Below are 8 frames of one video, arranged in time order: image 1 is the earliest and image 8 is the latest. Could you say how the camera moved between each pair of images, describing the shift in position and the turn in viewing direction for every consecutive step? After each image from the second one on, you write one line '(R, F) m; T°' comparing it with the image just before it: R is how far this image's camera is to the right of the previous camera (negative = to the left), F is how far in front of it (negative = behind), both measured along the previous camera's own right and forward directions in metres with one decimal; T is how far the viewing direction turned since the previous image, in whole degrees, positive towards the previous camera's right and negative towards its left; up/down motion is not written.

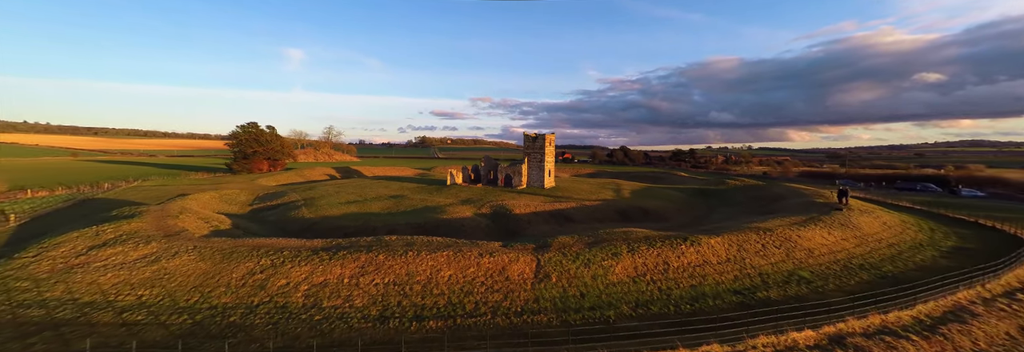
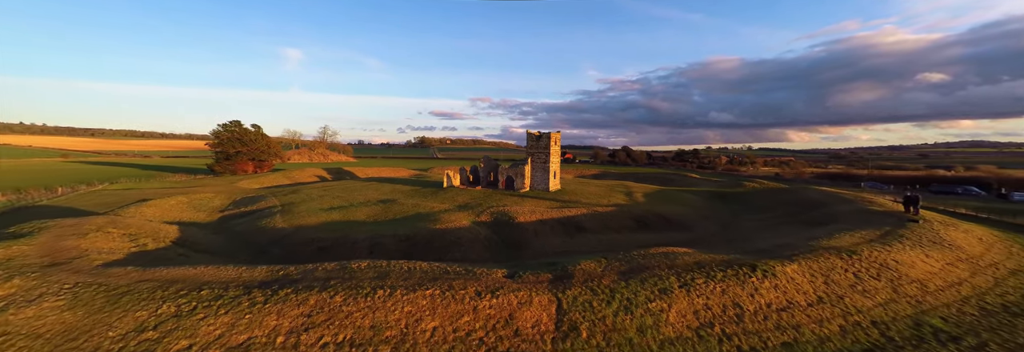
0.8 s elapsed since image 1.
(-0.3, +3.0) m; 0°
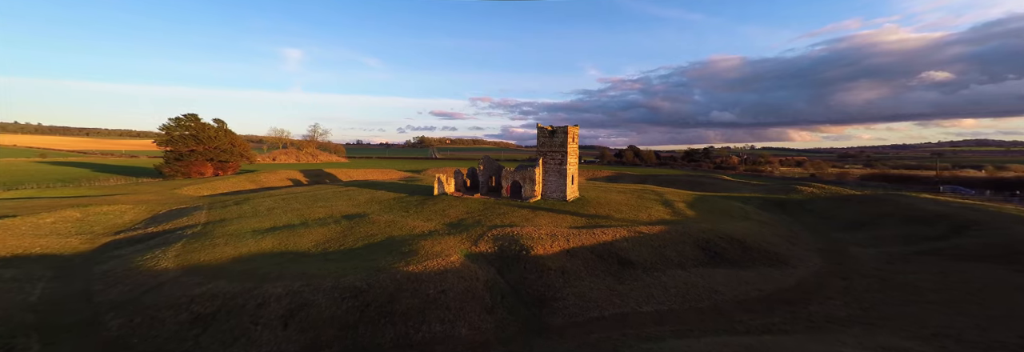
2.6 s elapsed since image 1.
(-0.6, +7.1) m; 0°
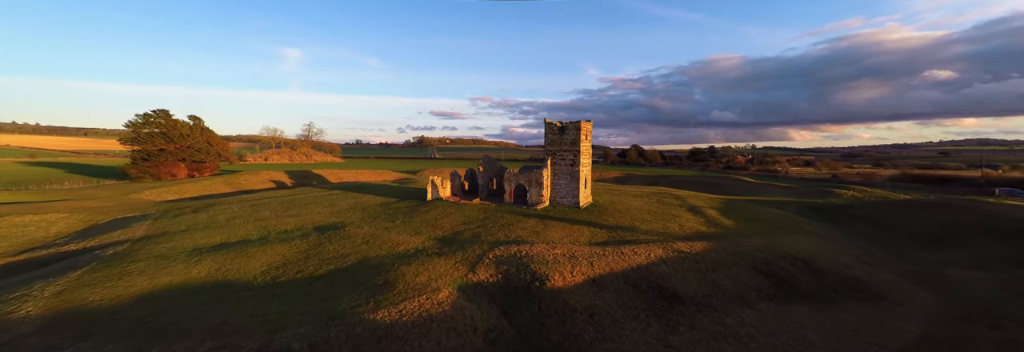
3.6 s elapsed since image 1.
(-0.3, +3.6) m; 0°
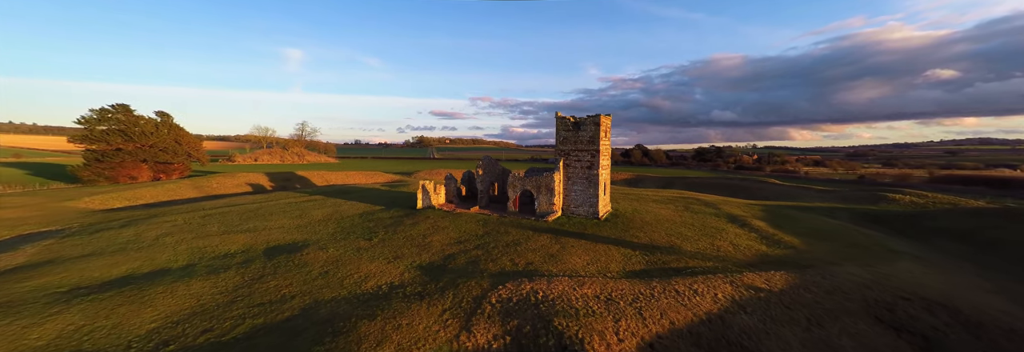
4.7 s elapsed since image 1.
(-0.4, +4.0) m; 0°
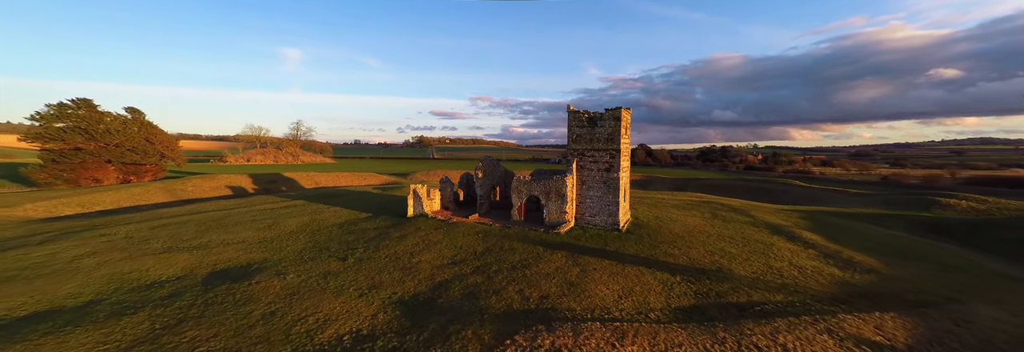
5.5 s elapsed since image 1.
(-0.3, +3.0) m; 0°
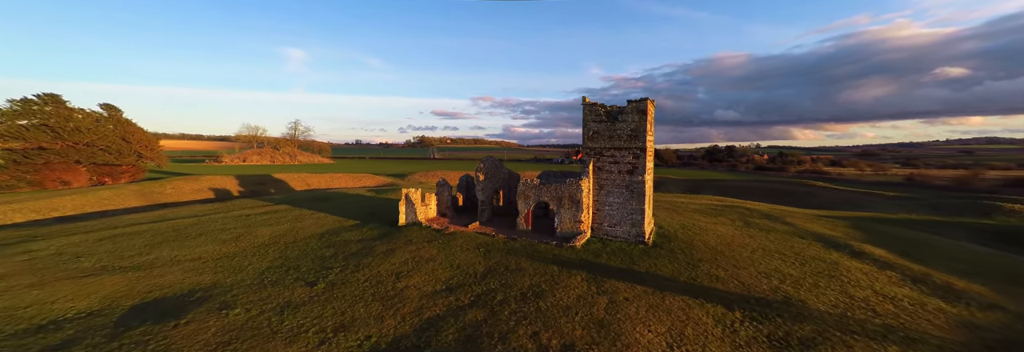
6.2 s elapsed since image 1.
(-0.2, +2.5) m; 0°
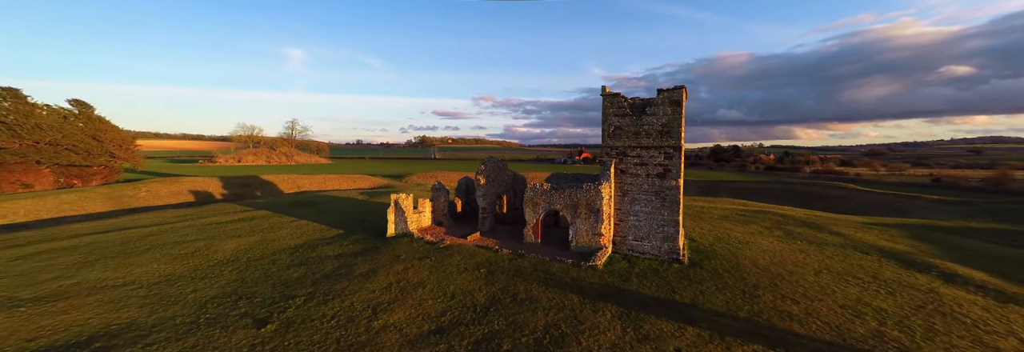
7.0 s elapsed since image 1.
(-0.2, +2.5) m; 0°
